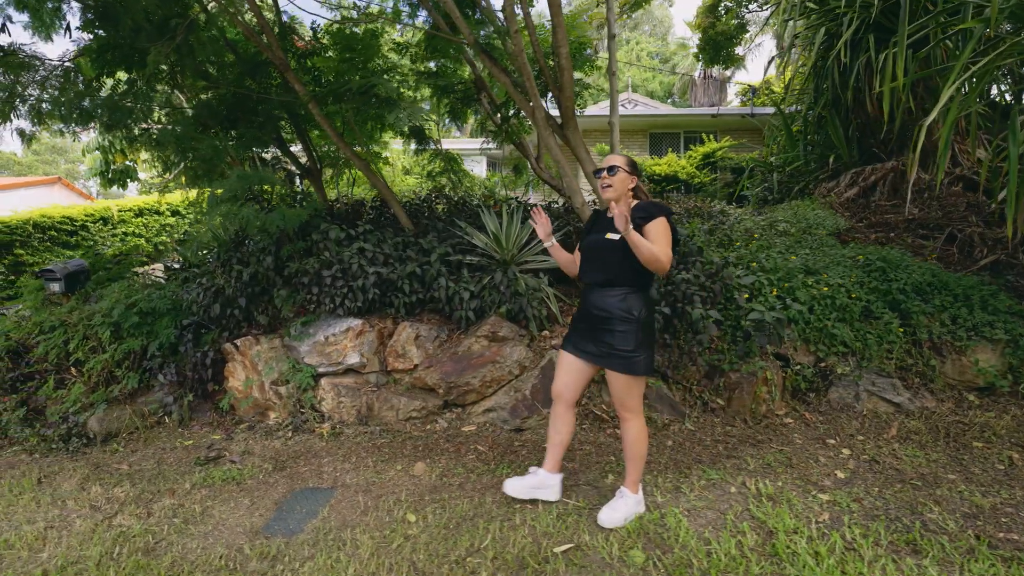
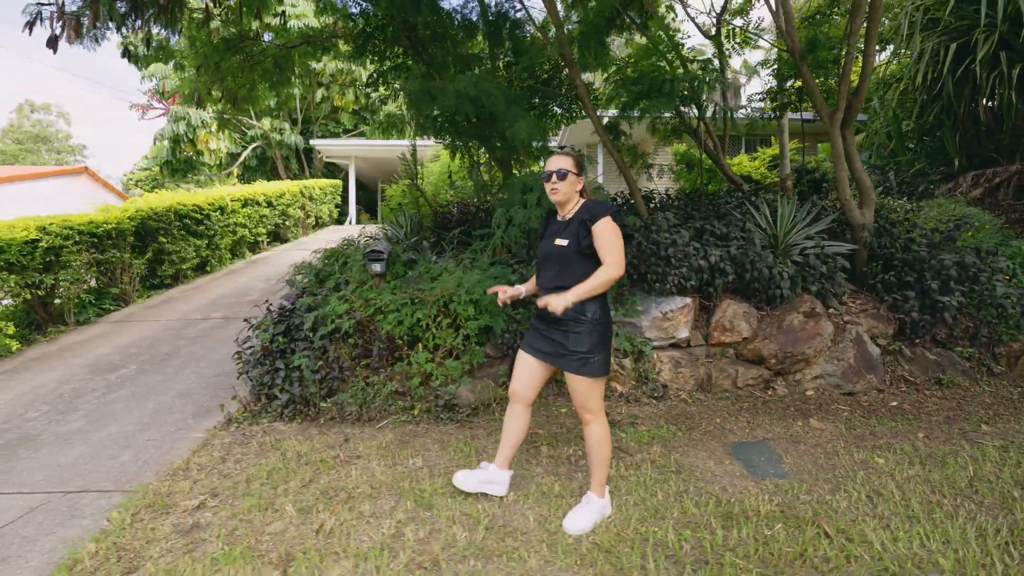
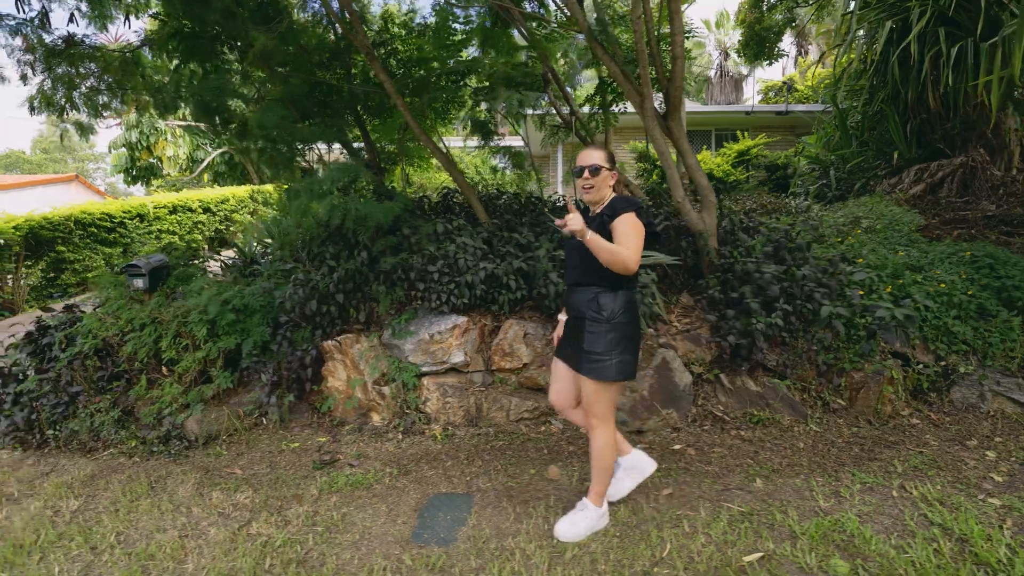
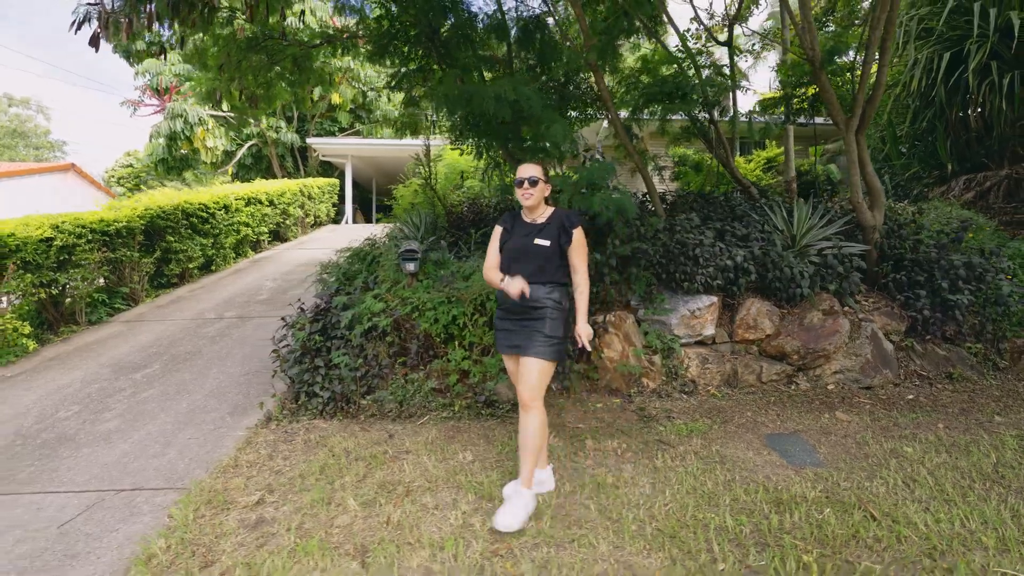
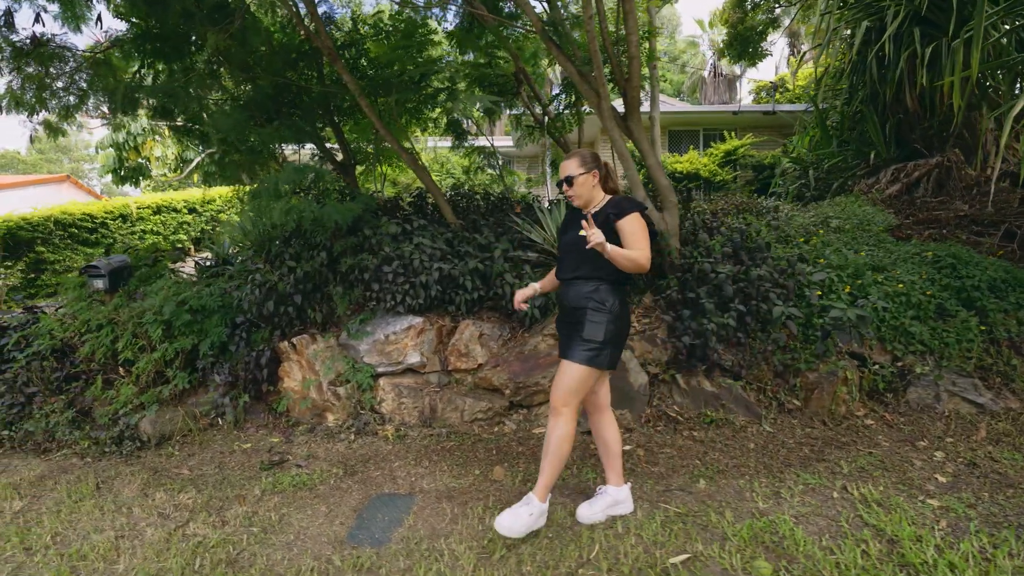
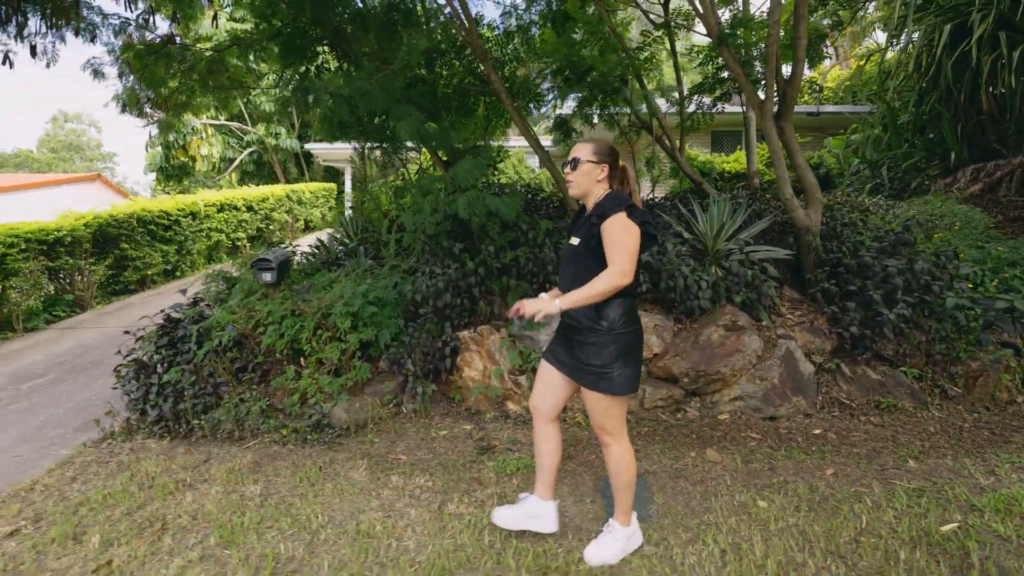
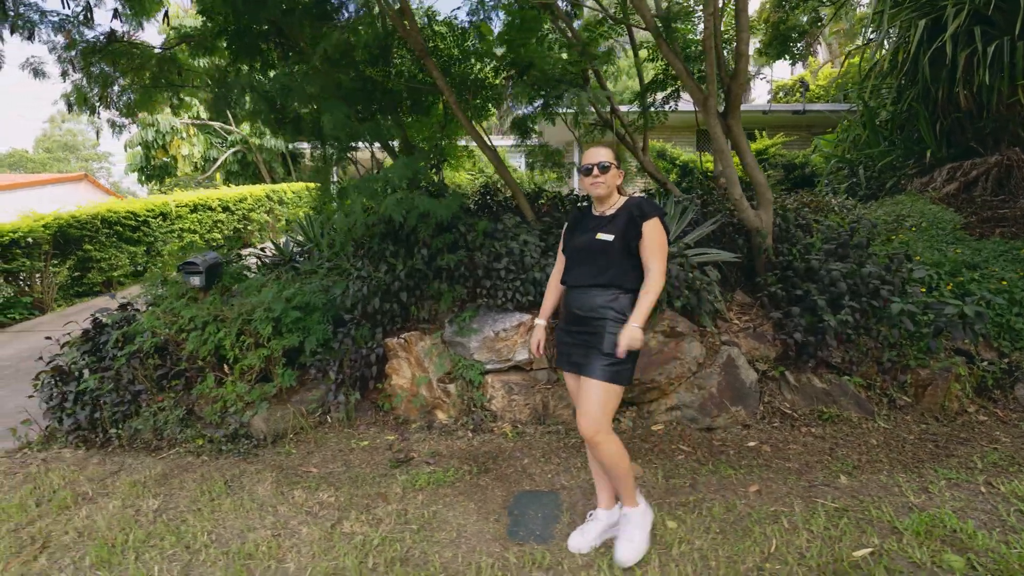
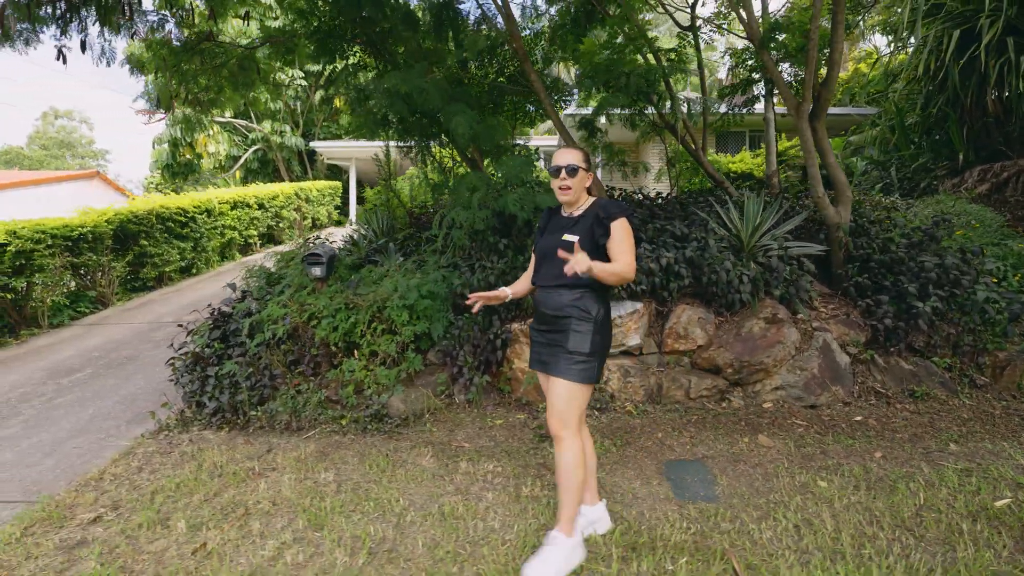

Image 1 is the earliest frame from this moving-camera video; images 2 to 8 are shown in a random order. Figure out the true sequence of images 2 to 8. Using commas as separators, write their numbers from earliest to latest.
5, 3, 7, 6, 8, 2, 4
